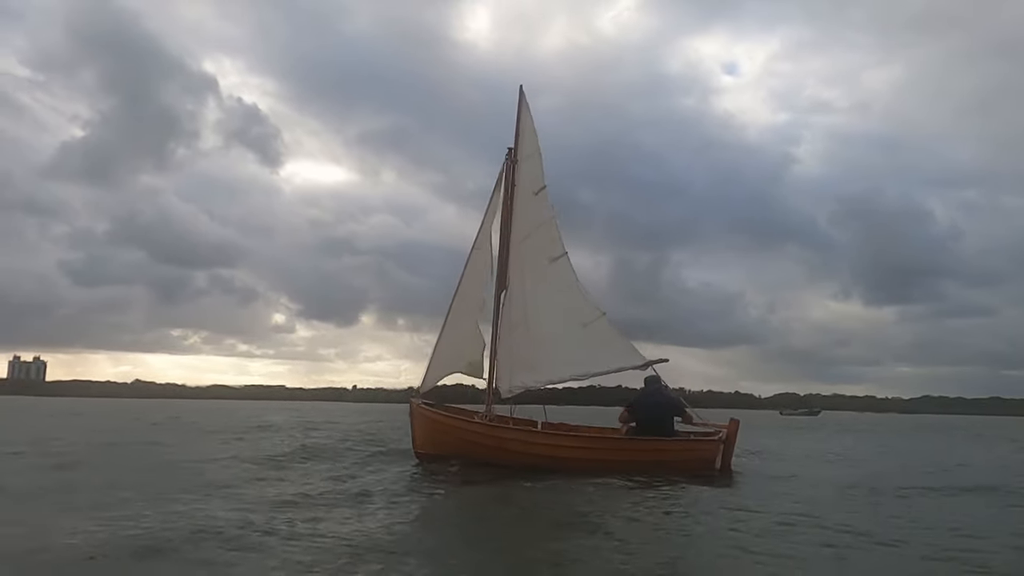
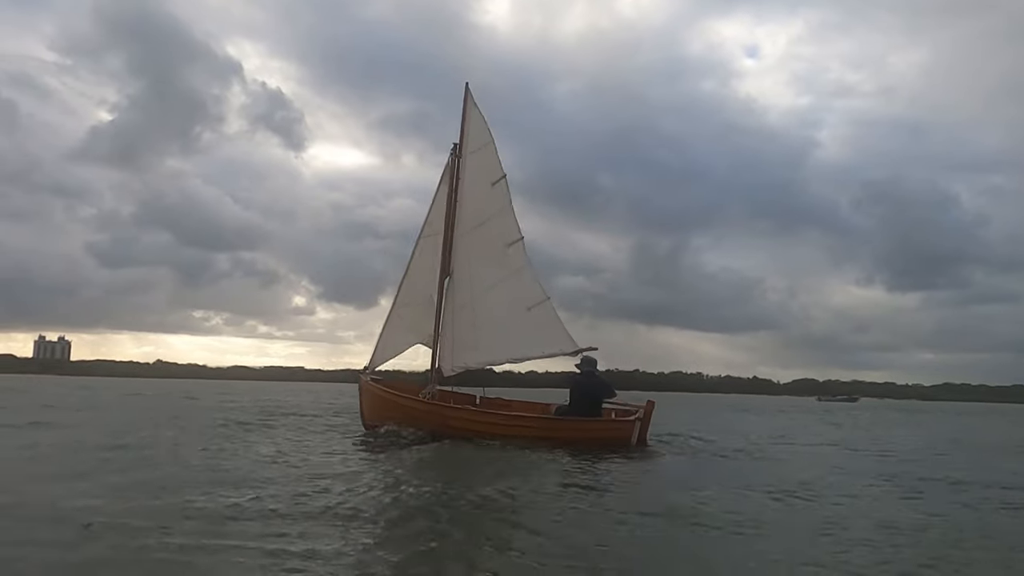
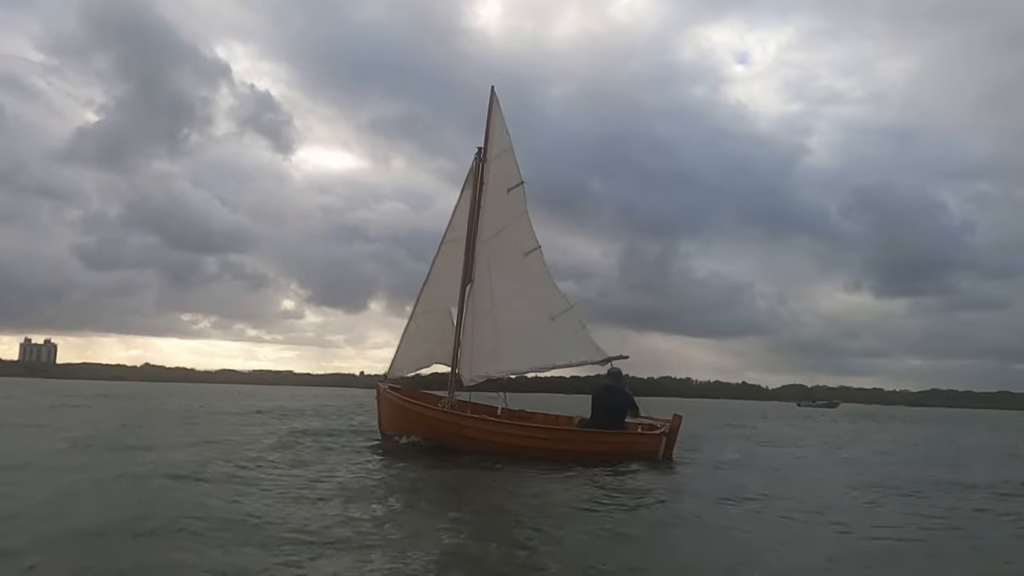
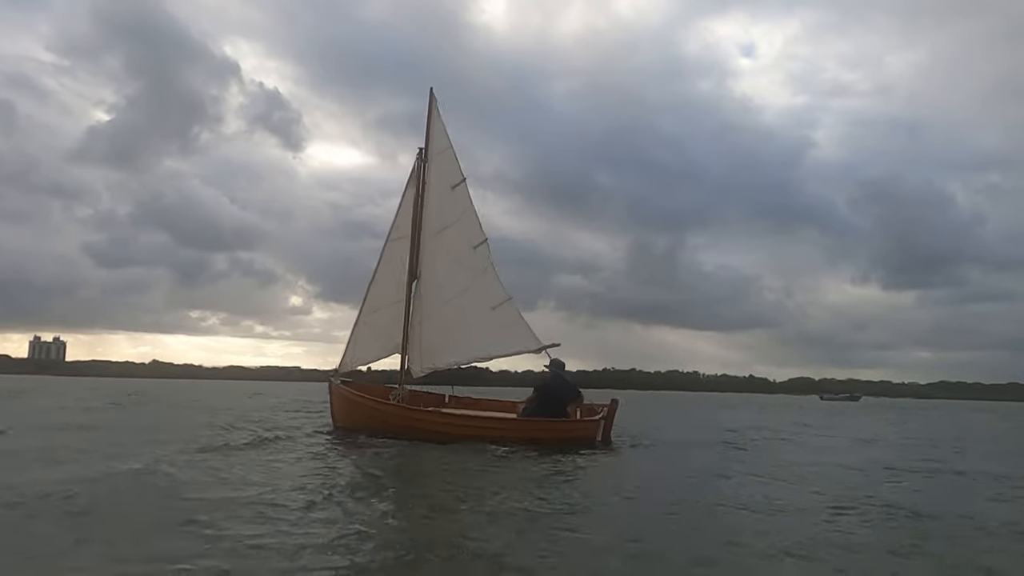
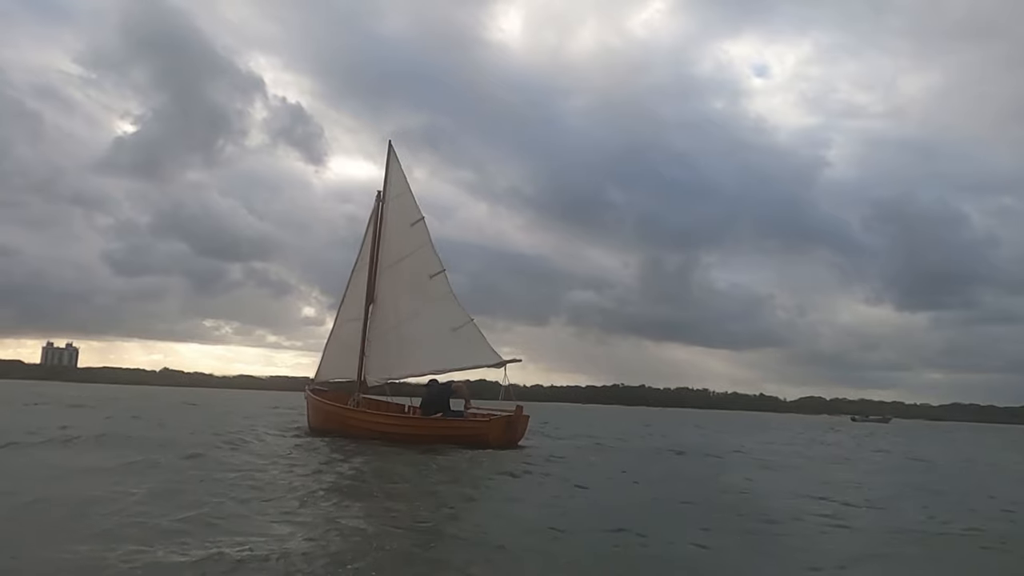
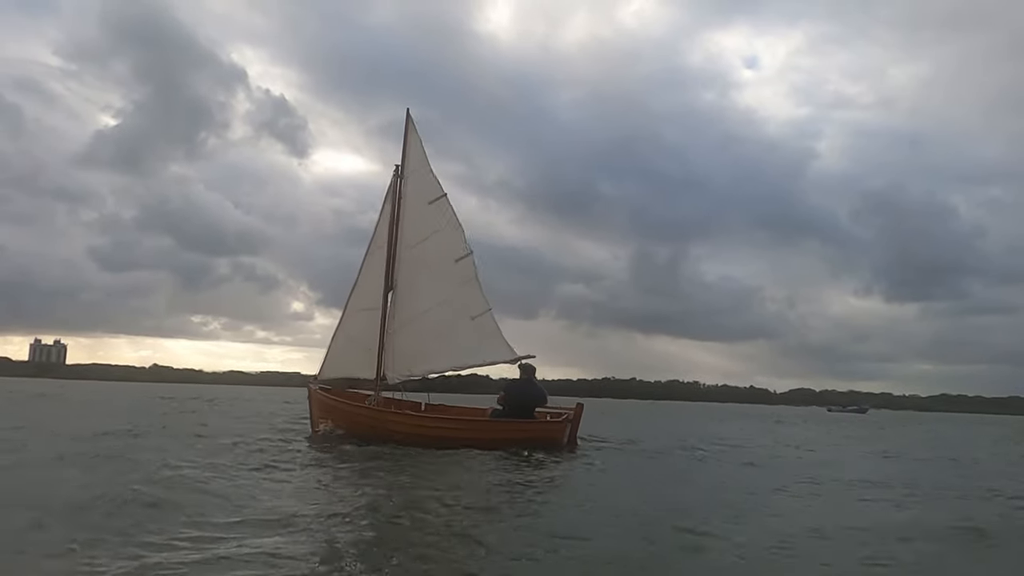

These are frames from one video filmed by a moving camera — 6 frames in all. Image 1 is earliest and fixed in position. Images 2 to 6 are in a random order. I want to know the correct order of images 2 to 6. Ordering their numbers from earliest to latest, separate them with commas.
3, 2, 4, 6, 5
